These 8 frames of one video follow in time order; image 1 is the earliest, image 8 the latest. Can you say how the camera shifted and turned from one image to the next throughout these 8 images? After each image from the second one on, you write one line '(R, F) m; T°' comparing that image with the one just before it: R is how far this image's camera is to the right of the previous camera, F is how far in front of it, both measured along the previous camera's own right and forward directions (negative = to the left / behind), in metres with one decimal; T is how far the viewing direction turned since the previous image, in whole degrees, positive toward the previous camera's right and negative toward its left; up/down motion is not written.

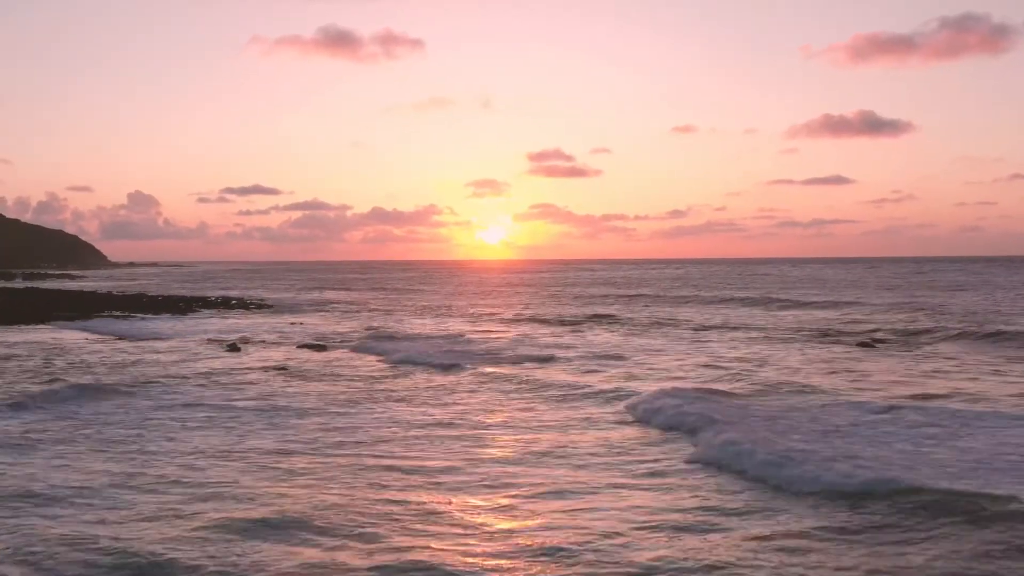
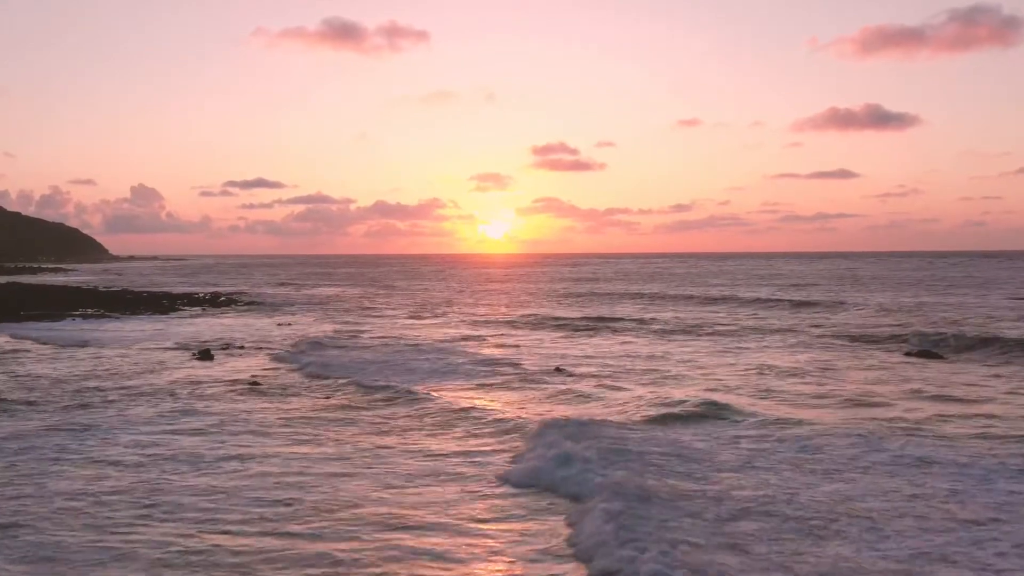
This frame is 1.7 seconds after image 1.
(-0.1, +3.6) m; 0°
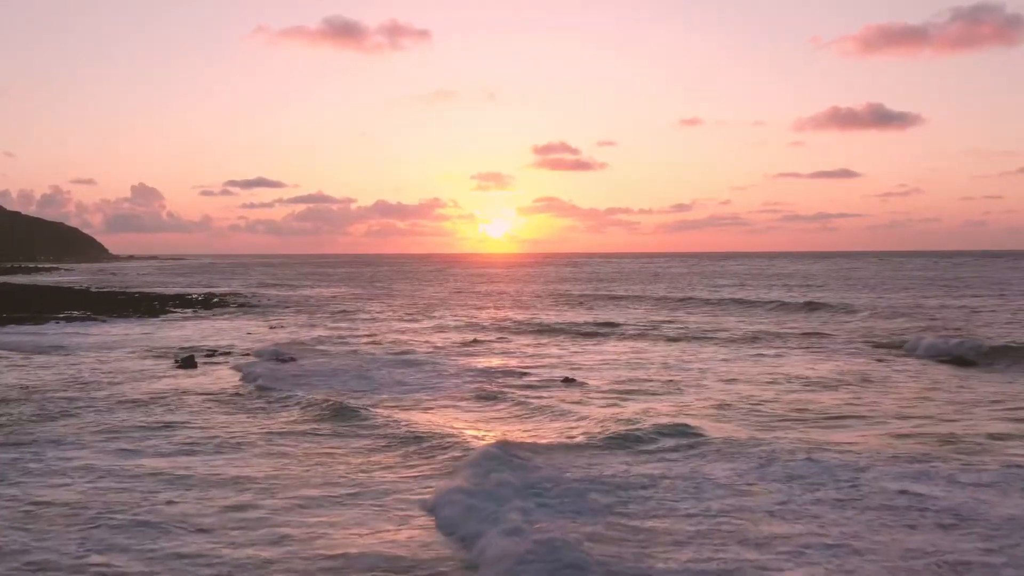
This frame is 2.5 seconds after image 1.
(-0.1, +1.7) m; 0°
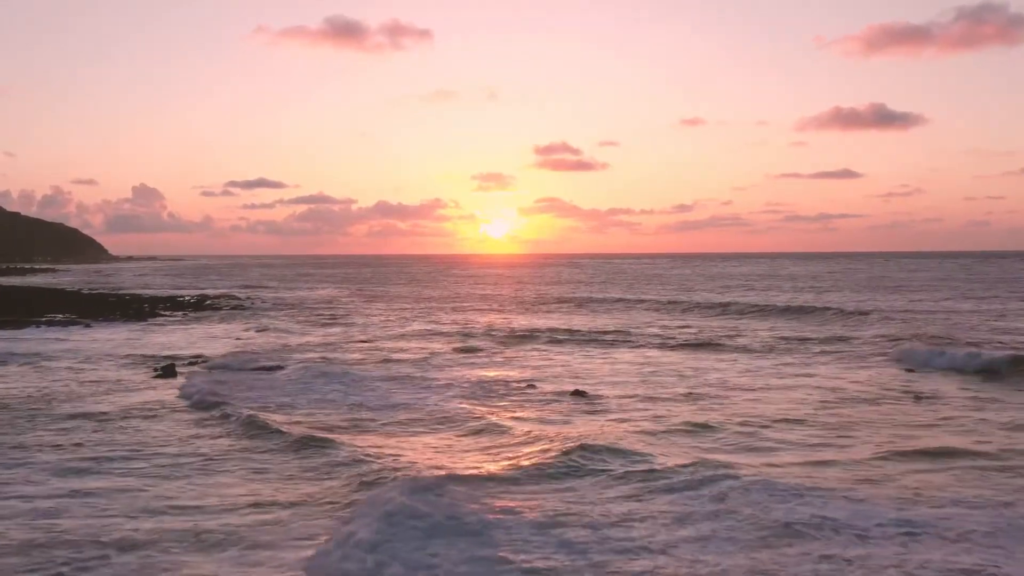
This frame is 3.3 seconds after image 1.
(-0.1, +1.9) m; 0°
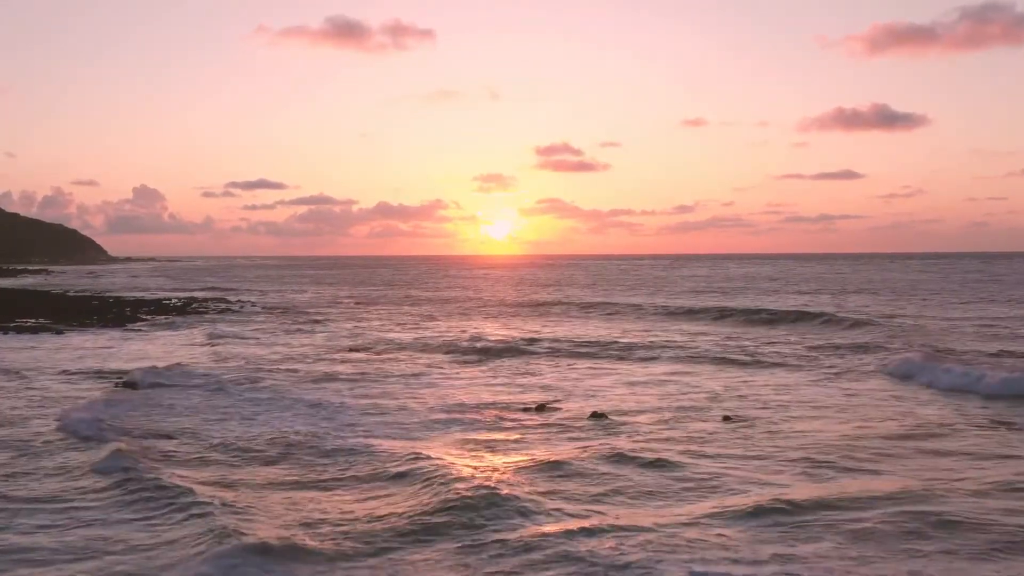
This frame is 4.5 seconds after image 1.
(-0.2, +2.8) m; 0°
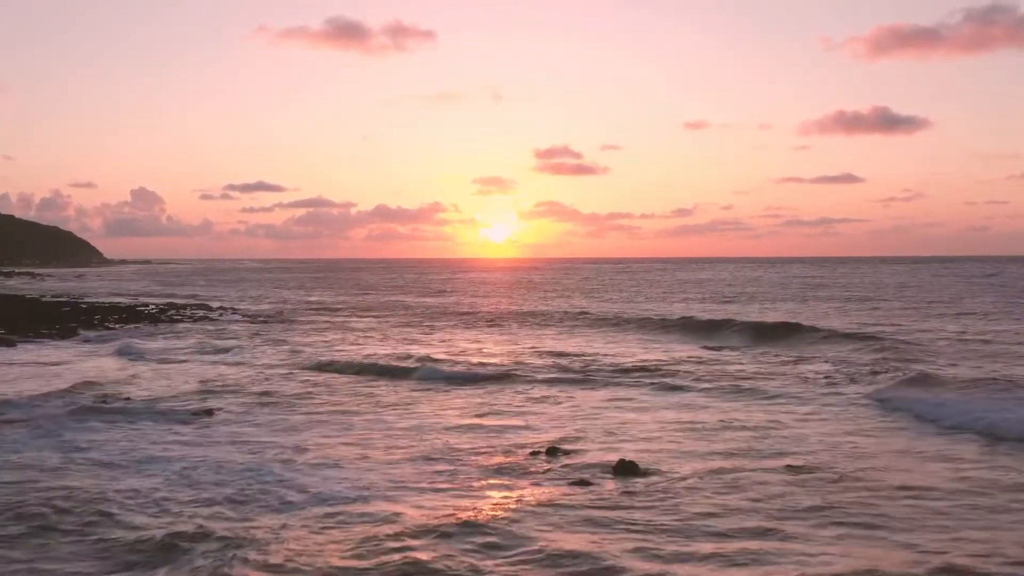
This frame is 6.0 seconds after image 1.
(-0.1, +3.8) m; 0°
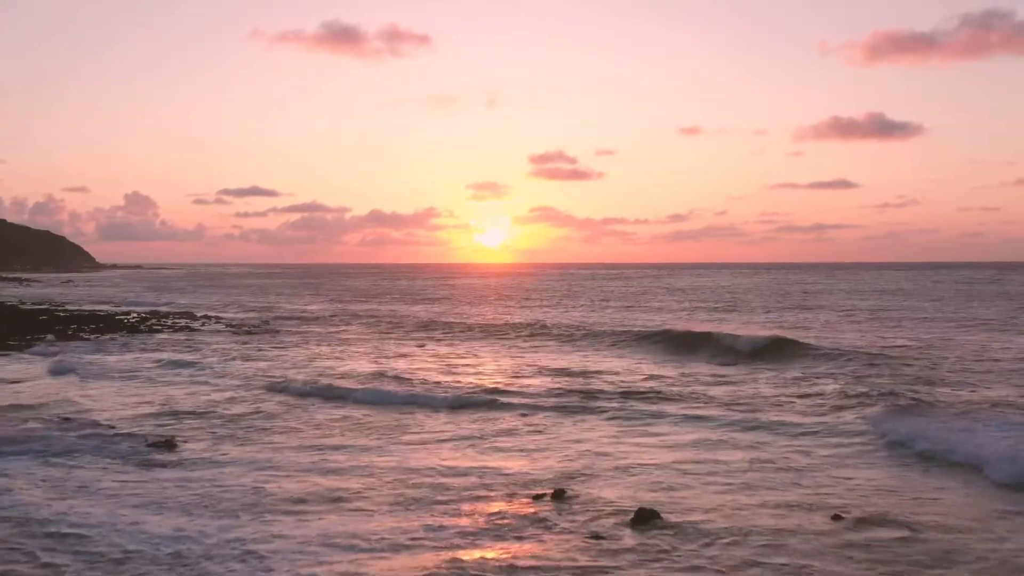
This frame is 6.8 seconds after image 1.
(-0.1, +2.1) m; 0°
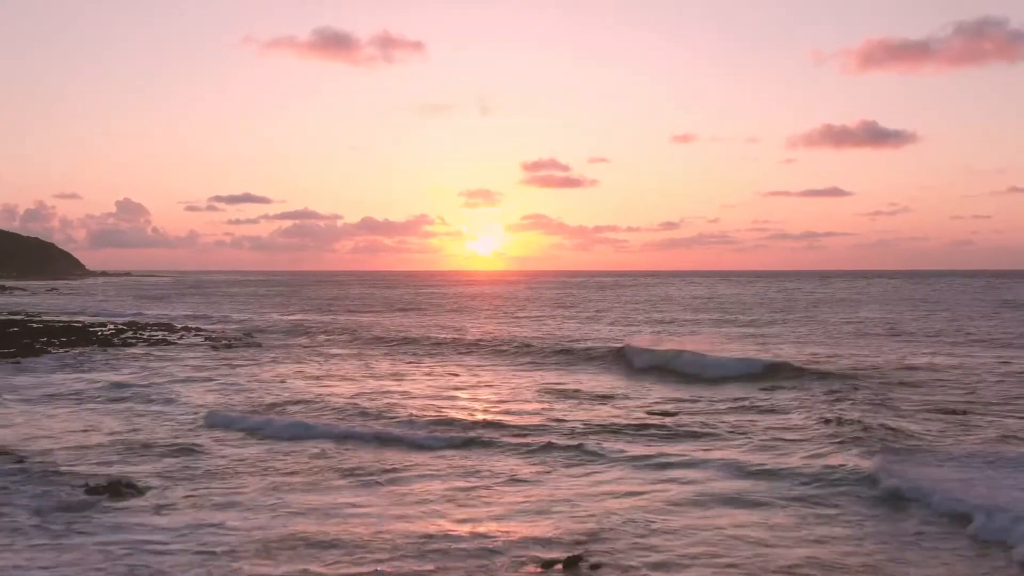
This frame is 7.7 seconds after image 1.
(-0.2, +2.4) m; +1°
